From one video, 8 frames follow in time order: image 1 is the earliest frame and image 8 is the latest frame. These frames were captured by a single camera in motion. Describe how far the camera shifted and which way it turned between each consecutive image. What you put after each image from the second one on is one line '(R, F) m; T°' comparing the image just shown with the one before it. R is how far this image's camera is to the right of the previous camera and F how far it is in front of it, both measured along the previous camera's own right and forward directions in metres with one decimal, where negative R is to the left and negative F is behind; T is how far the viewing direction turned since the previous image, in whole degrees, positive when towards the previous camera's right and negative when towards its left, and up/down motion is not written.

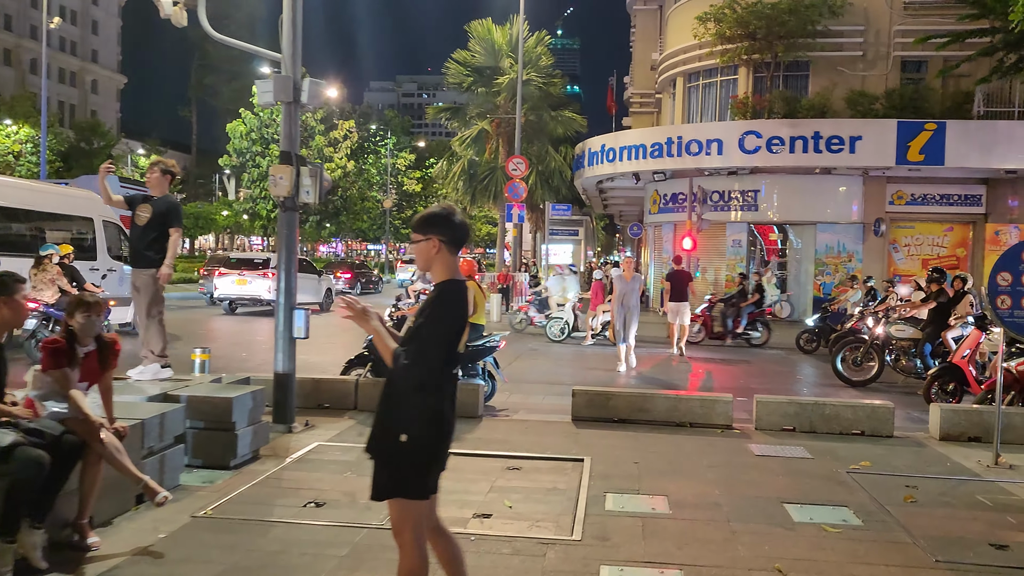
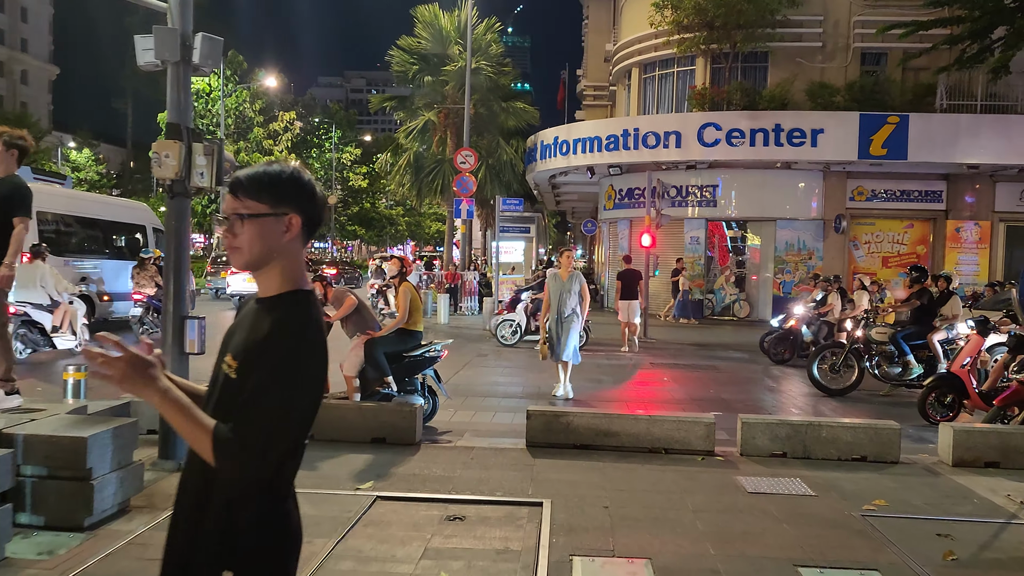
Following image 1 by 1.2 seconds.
(+0.1, +1.1) m; +3°
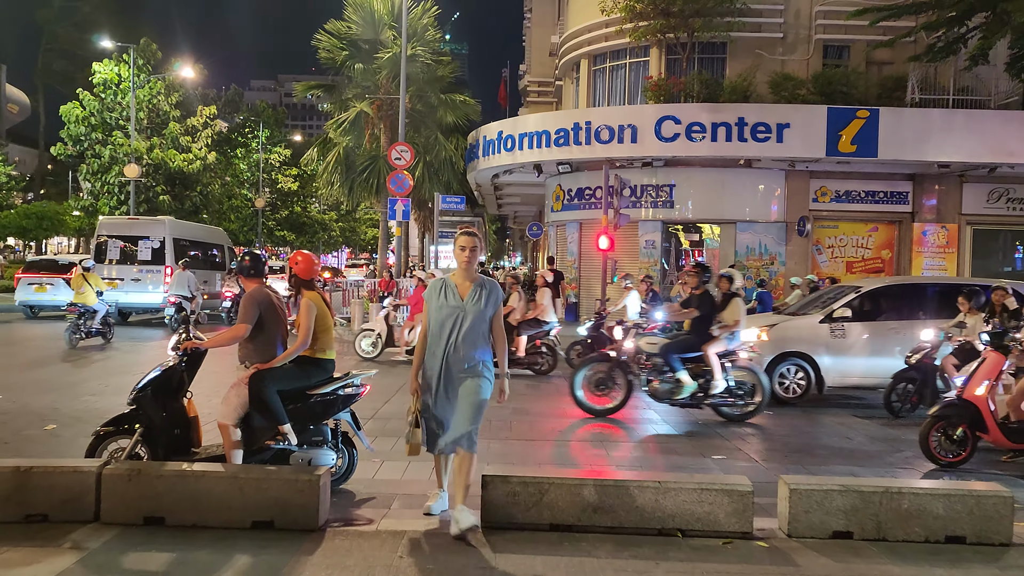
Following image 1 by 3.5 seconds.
(0.0, +1.9) m; +4°
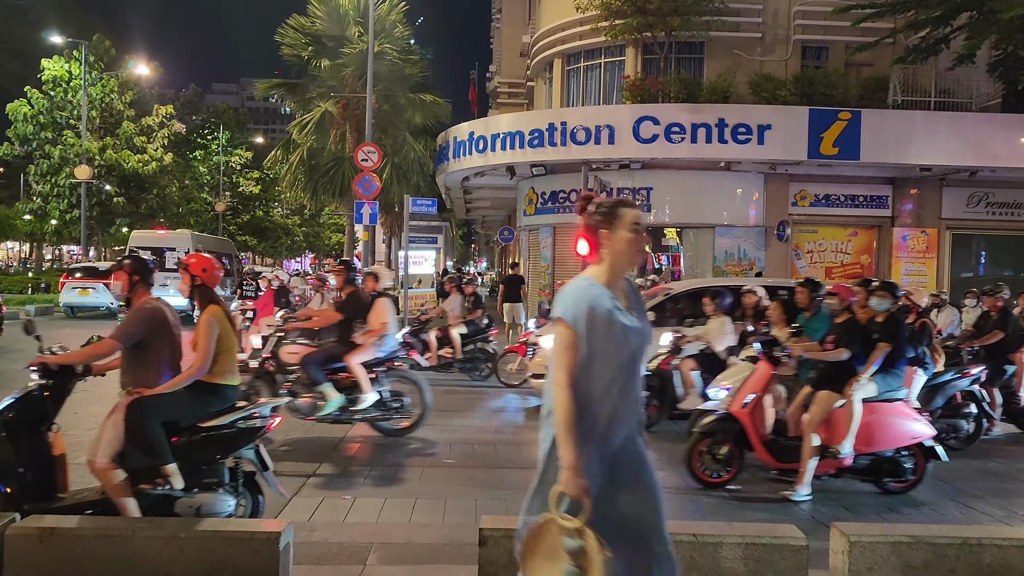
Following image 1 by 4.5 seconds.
(-0.2, +0.7) m; +2°
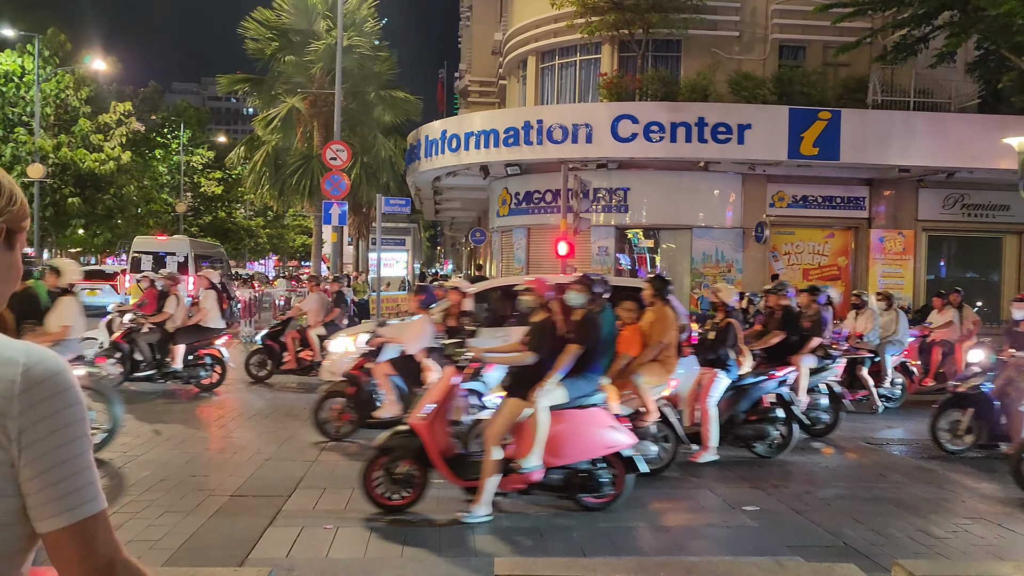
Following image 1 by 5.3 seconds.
(-0.2, +0.5) m; +2°
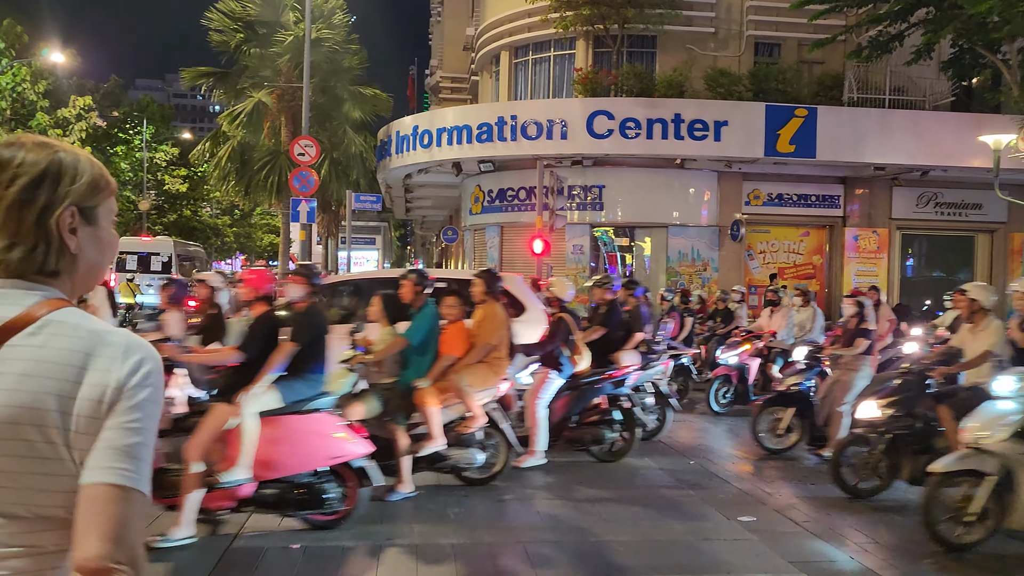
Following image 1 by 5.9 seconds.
(-0.1, +0.3) m; +2°
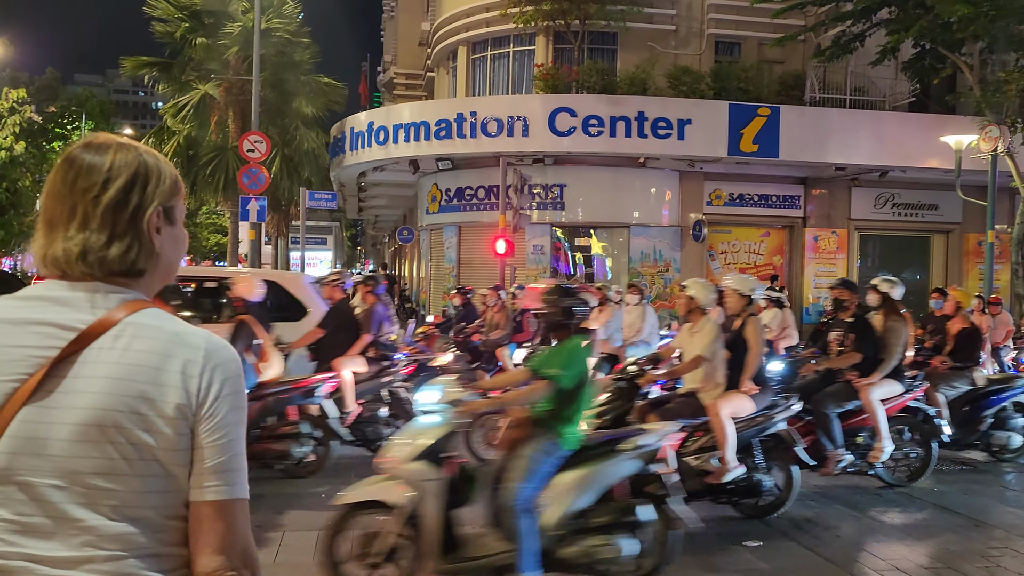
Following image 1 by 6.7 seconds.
(-0.2, +0.5) m; +3°
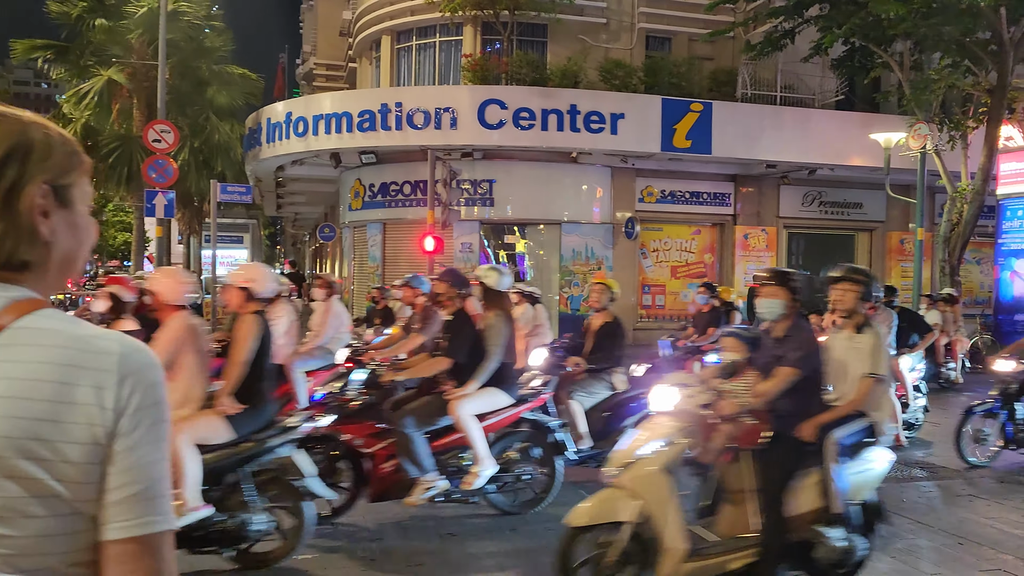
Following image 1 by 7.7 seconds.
(-0.1, +0.7) m; +5°
